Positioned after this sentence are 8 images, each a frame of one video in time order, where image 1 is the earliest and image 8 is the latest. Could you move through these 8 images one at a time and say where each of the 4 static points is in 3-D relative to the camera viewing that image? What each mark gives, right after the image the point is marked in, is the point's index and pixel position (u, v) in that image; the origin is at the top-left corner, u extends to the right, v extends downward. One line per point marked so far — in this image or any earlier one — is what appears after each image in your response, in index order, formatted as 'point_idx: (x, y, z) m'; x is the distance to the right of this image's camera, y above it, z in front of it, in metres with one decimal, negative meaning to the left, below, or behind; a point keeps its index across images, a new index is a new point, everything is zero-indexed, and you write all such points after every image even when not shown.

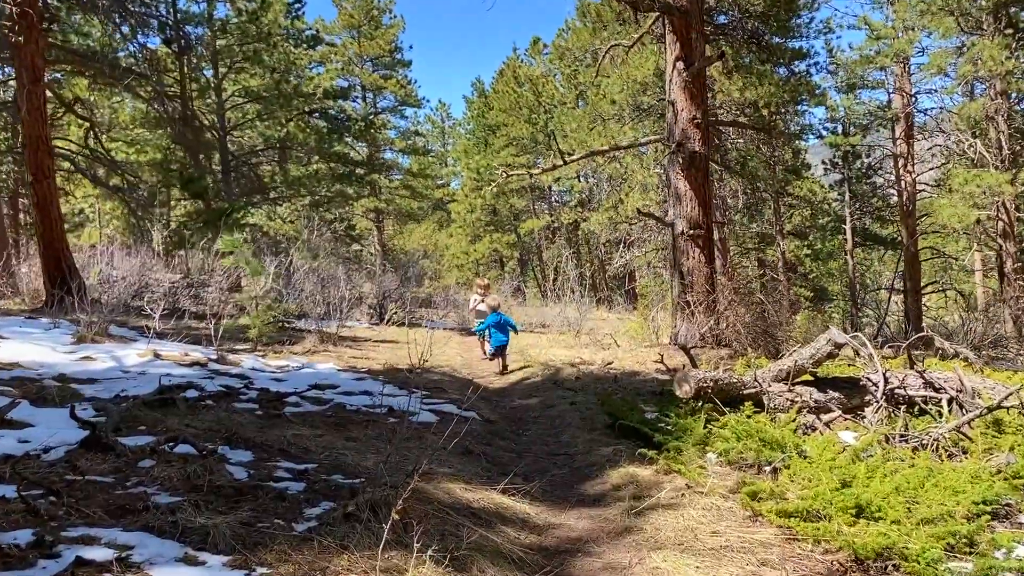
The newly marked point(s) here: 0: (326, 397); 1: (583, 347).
0: (-1.3, -0.7, +5.8) m
1: (+0.9, -0.8, +11.0) m
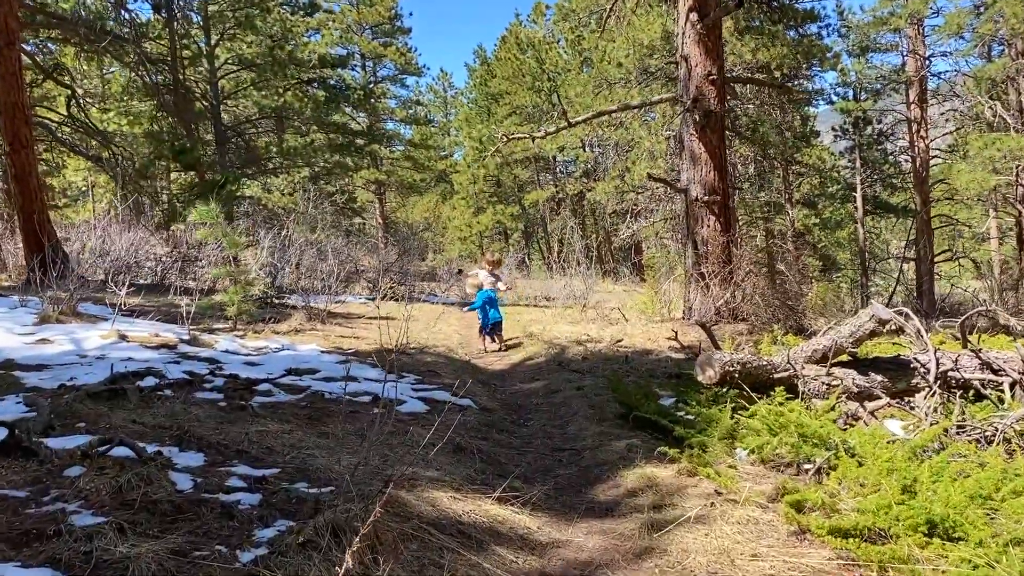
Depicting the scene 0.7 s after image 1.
0: (-1.3, -0.6, +5.2) m
1: (+1.0, -0.4, +10.4) m
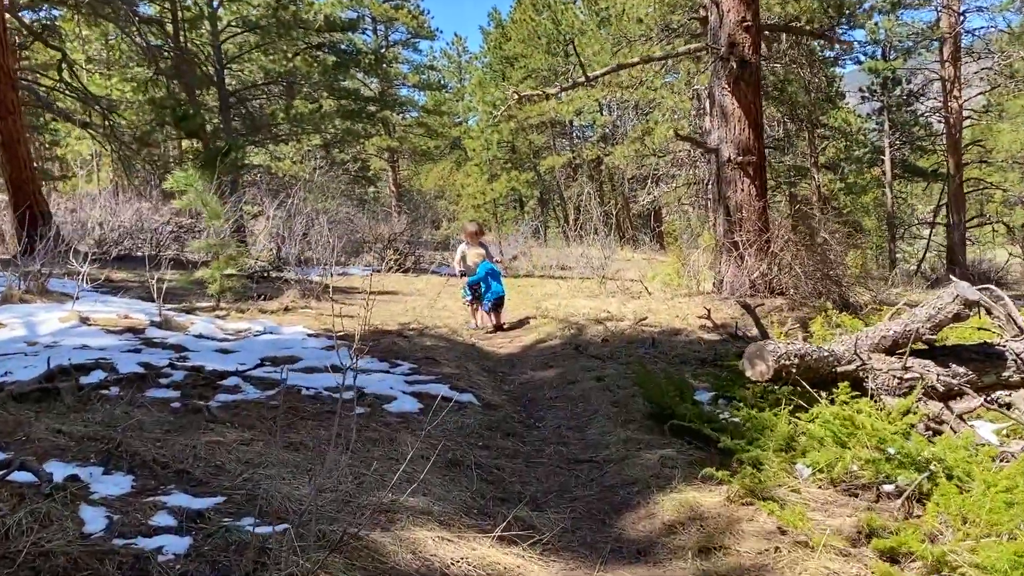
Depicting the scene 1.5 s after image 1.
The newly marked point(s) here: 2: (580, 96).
0: (-1.2, -0.5, +4.4) m
1: (+1.1, -0.1, +9.6) m
2: (+1.5, +4.2, +18.7) m
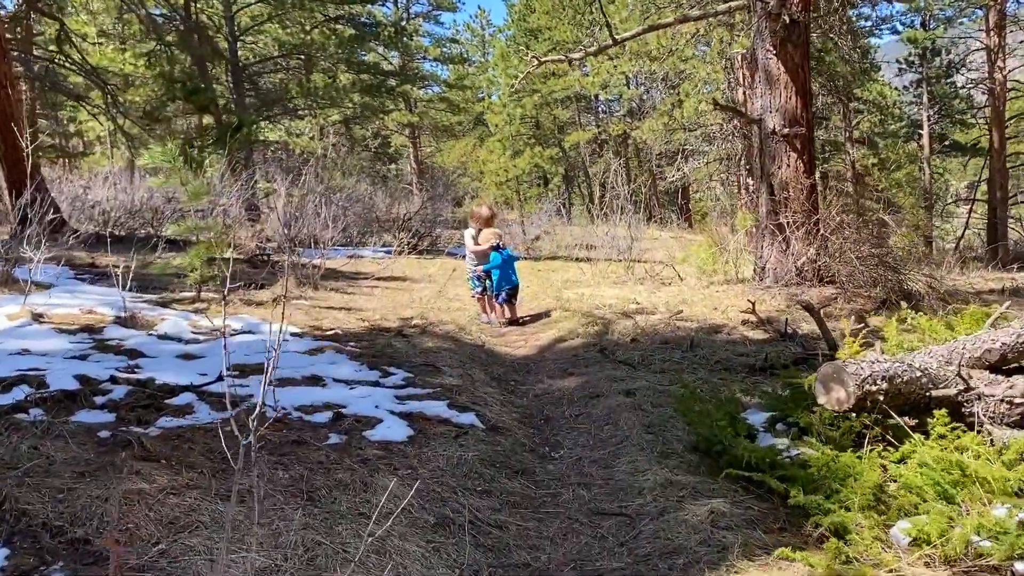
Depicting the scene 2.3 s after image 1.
0: (-1.2, -0.4, +3.7) m
1: (+1.3, +0.1, +8.7) m
2: (+2.0, +4.5, +17.7) m
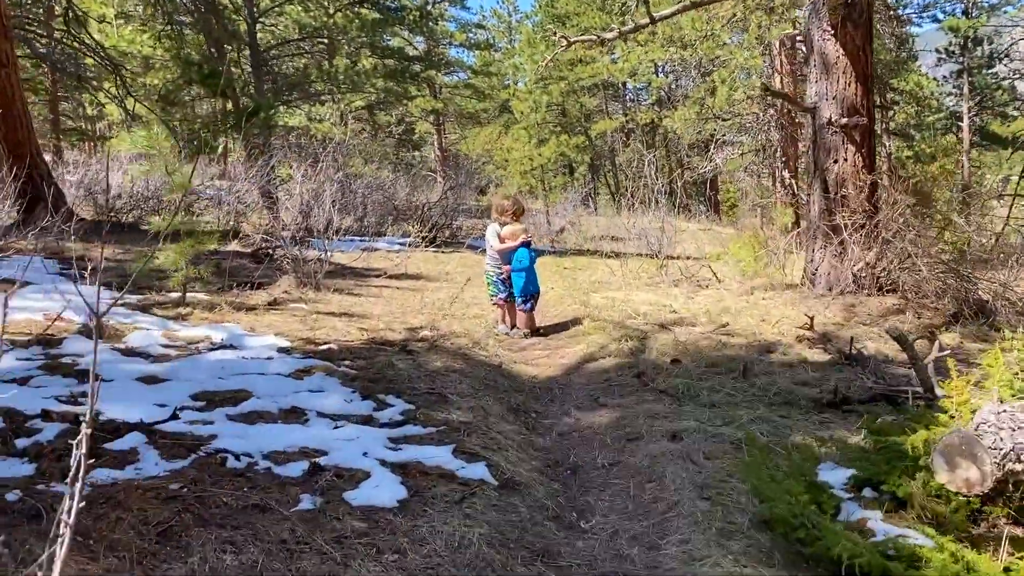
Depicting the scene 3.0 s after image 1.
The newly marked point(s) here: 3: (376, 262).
0: (-1.1, -0.5, +3.0) m
1: (+1.5, 0.0, +8.0) m
2: (+2.5, +4.6, +16.9) m
3: (-1.5, +0.3, +9.2) m
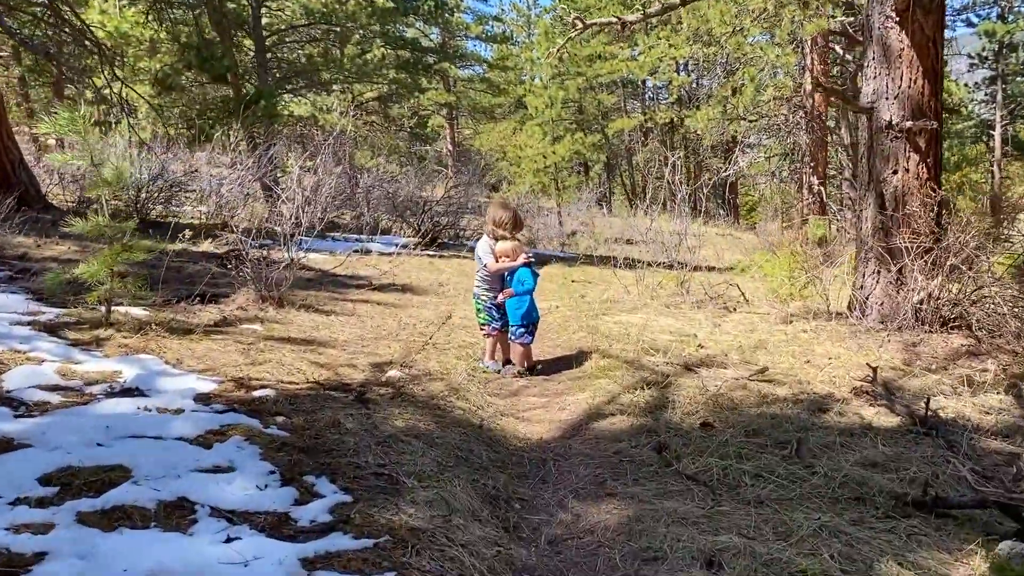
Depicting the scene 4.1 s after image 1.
0: (-1.2, -0.6, +2.1) m
1: (+1.5, -0.1, +7.0) m
2: (+2.8, +4.5, +15.9) m
3: (-1.4, +0.2, +8.2) m
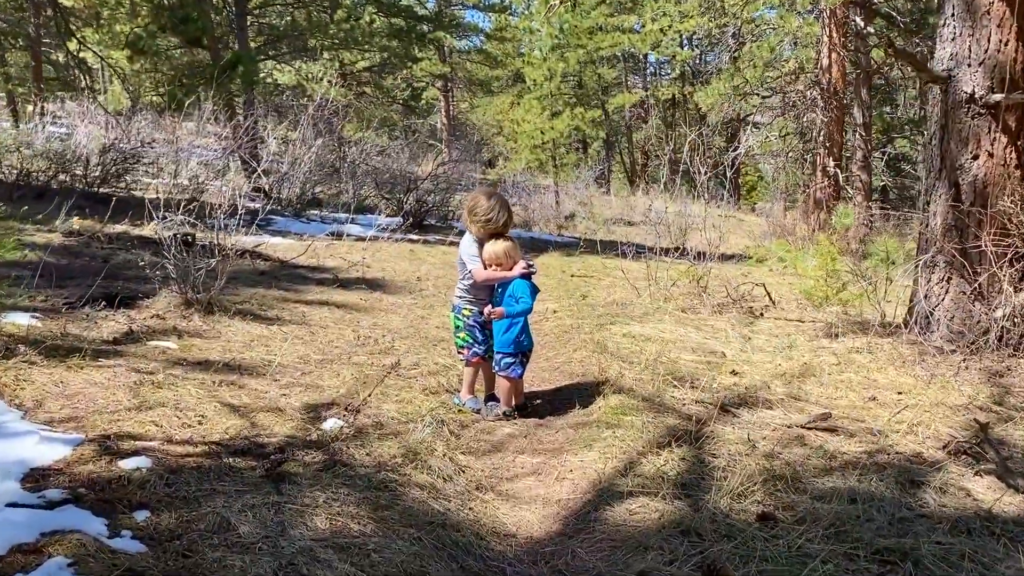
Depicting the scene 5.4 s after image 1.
0: (-1.2, -0.7, +1.0) m
1: (+1.4, -0.2, +6.0) m
2: (+2.7, +4.7, +14.7) m
3: (-1.5, +0.3, +7.1) m
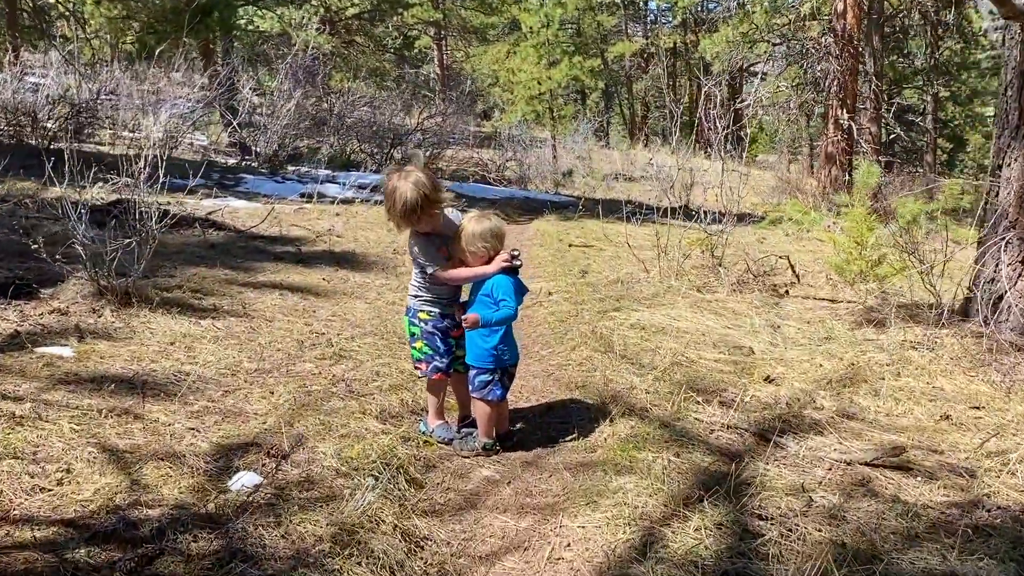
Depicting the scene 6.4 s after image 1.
0: (-1.3, -0.9, +0.3) m
1: (+1.4, 0.0, +5.2) m
2: (+2.6, +5.3, +13.6) m
3: (-1.6, +0.5, +6.3) m
